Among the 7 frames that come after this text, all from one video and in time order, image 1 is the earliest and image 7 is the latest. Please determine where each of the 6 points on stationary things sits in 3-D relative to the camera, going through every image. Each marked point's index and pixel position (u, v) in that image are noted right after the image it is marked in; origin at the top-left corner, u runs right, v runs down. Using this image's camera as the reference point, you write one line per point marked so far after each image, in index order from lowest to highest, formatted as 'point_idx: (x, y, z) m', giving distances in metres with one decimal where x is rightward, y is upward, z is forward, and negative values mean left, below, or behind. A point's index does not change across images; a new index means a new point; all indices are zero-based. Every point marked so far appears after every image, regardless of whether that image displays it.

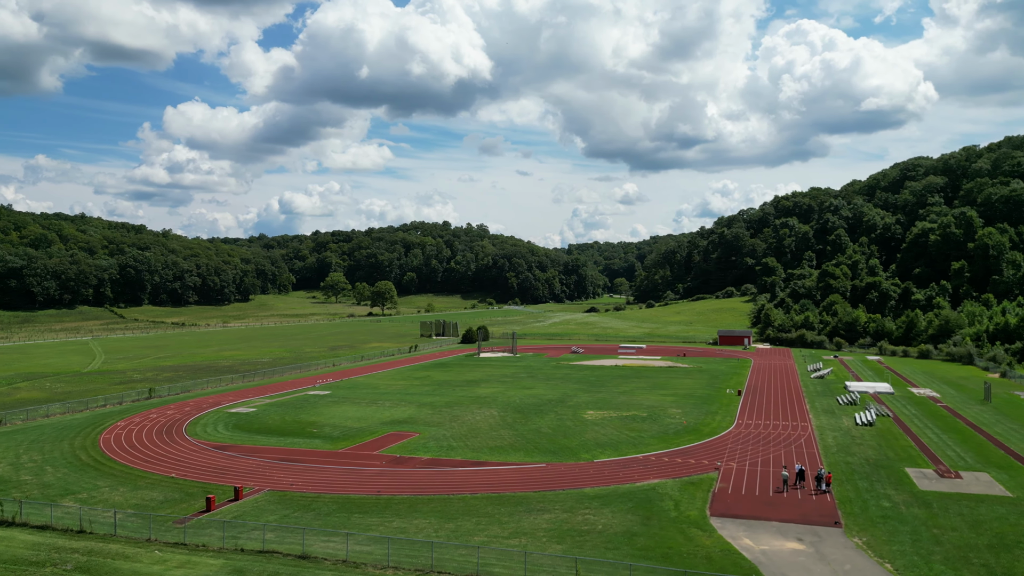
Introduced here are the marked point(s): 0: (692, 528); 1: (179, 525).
0: (+5.0, -6.6, +16.5) m
1: (-9.4, -6.6, +17.0) m
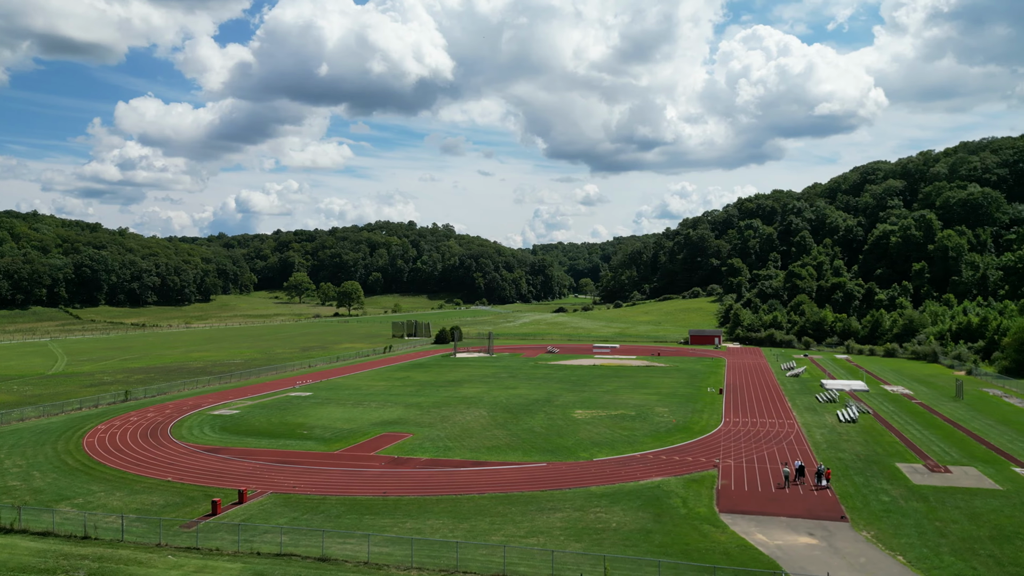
0: (+5.4, -6.6, +16.8) m
1: (-9.0, -6.6, +16.6) m
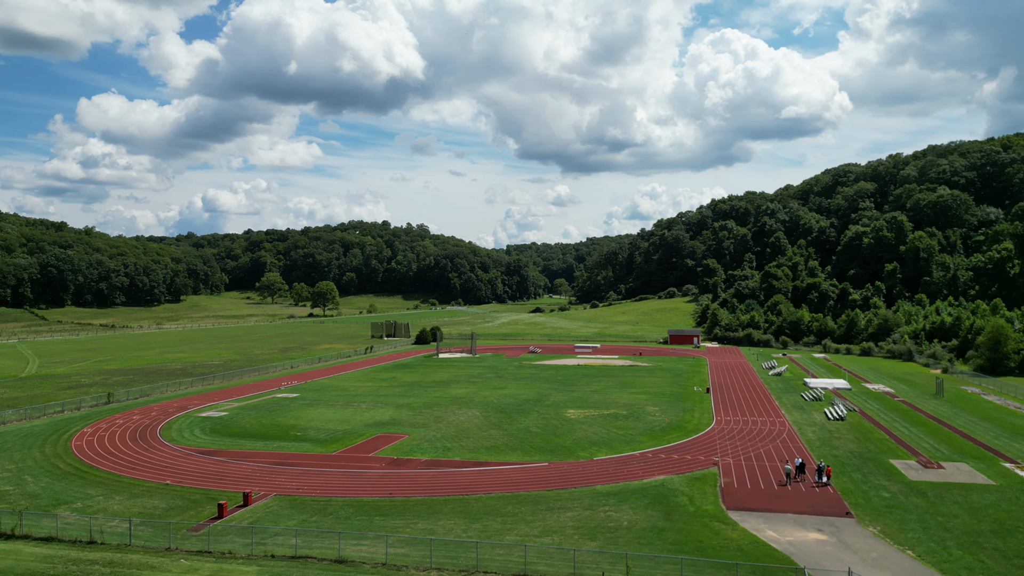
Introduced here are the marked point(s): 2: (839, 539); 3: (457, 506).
0: (+5.8, -6.6, +17.0) m
1: (-8.6, -6.6, +16.3) m
2: (+8.6, -6.6, +15.8) m
3: (-1.7, -6.7, +18.5) m
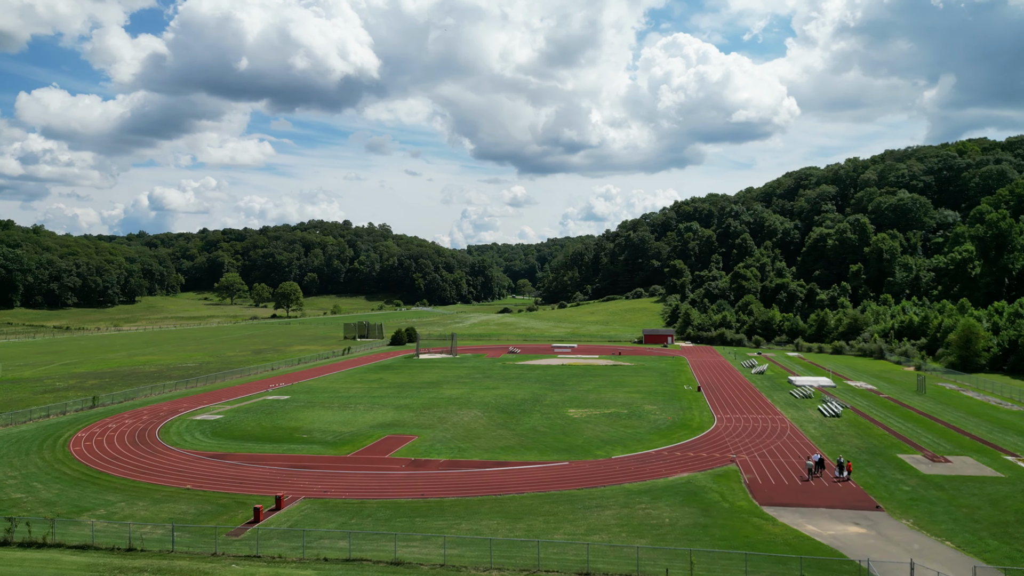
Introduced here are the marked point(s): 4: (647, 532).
0: (+7.0, -6.6, +17.3) m
1: (-7.4, -6.6, +16.0) m
2: (+9.9, -6.6, +16.3) m
3: (-0.6, -6.7, +18.5) m
4: (+3.6, -6.5, +16.1) m
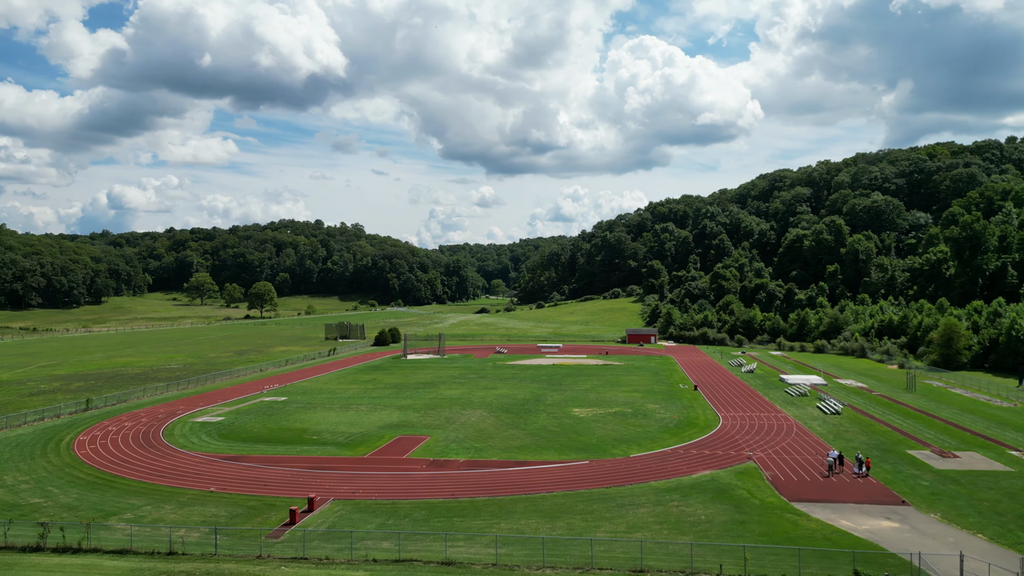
0: (+8.1, -6.6, +17.6) m
1: (-6.2, -6.6, +15.8) m
2: (+11.0, -6.6, +16.6) m
3: (+0.5, -6.7, +18.5) m
4: (+4.7, -6.5, +16.3) m
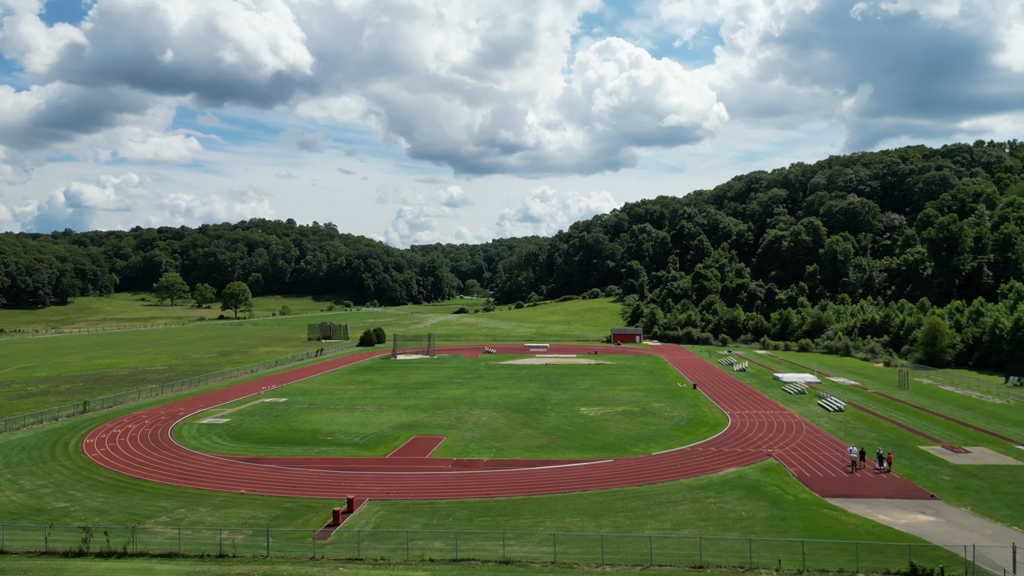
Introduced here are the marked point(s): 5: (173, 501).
0: (+9.3, -6.6, +17.9) m
1: (-4.9, -6.6, +15.7) m
2: (+12.3, -6.6, +17.0) m
3: (+1.7, -6.7, +18.6) m
4: (+6.0, -6.5, +16.5) m
5: (-11.2, -7.0, +19.8) m
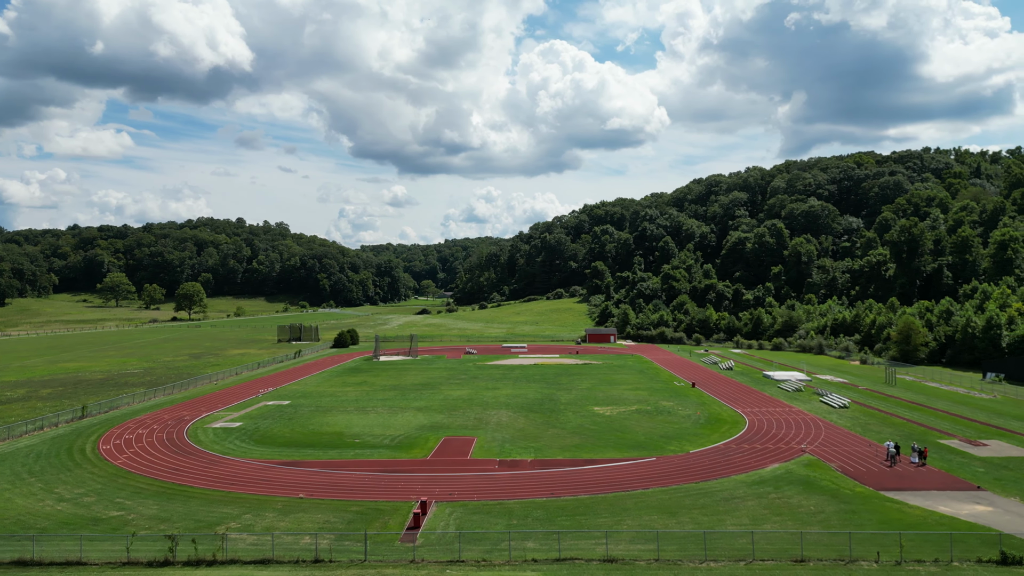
0: (+11.5, -6.6, +18.6) m
1: (-2.6, -6.6, +15.7) m
2: (+14.6, -6.6, +17.8) m
3: (+3.9, -6.7, +18.9) m
4: (+8.3, -6.5, +17.0) m
5: (-9.0, -7.1, +19.4) m
